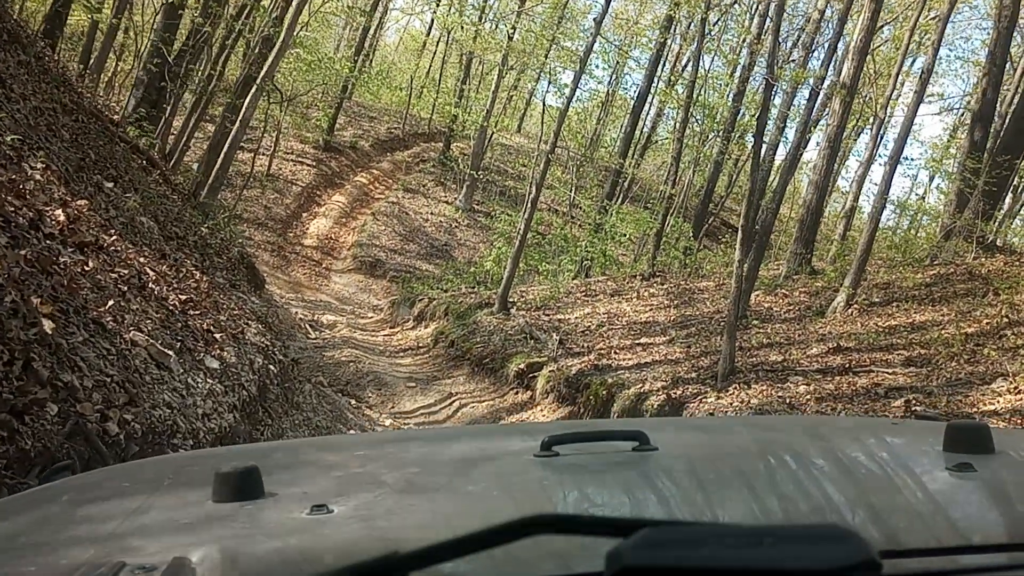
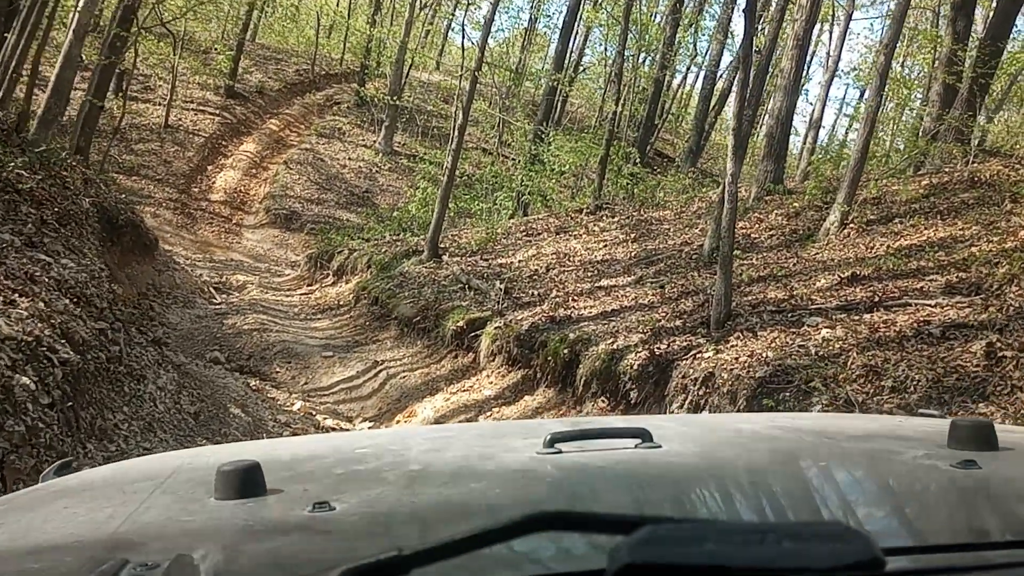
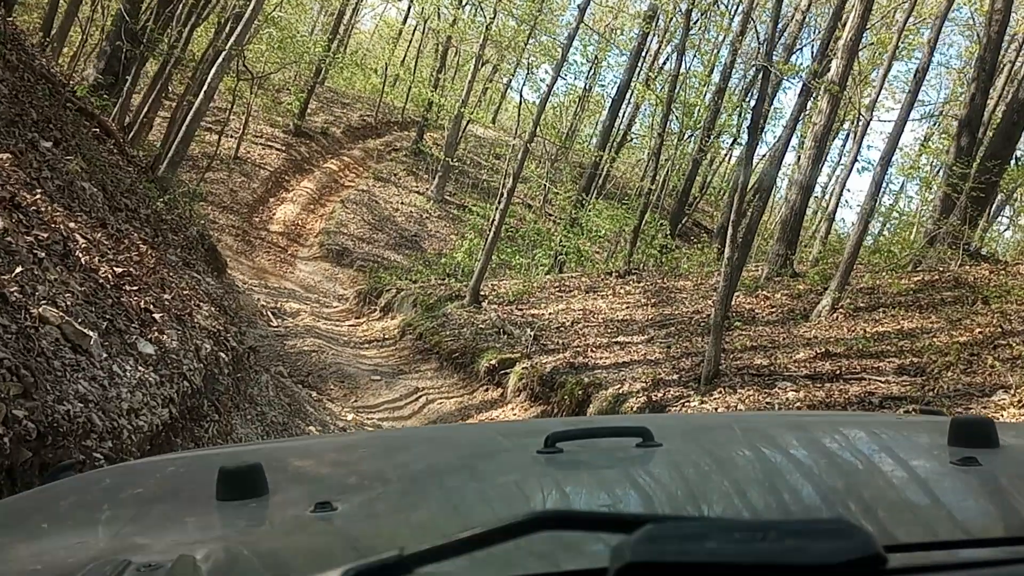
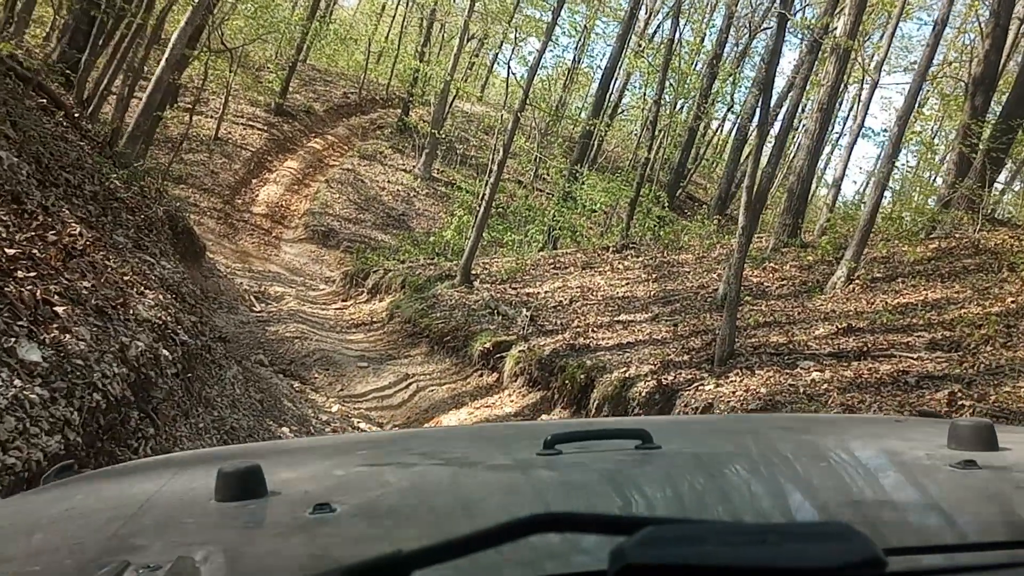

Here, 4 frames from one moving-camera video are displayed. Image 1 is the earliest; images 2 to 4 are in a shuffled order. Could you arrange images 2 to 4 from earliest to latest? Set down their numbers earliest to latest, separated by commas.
3, 4, 2
